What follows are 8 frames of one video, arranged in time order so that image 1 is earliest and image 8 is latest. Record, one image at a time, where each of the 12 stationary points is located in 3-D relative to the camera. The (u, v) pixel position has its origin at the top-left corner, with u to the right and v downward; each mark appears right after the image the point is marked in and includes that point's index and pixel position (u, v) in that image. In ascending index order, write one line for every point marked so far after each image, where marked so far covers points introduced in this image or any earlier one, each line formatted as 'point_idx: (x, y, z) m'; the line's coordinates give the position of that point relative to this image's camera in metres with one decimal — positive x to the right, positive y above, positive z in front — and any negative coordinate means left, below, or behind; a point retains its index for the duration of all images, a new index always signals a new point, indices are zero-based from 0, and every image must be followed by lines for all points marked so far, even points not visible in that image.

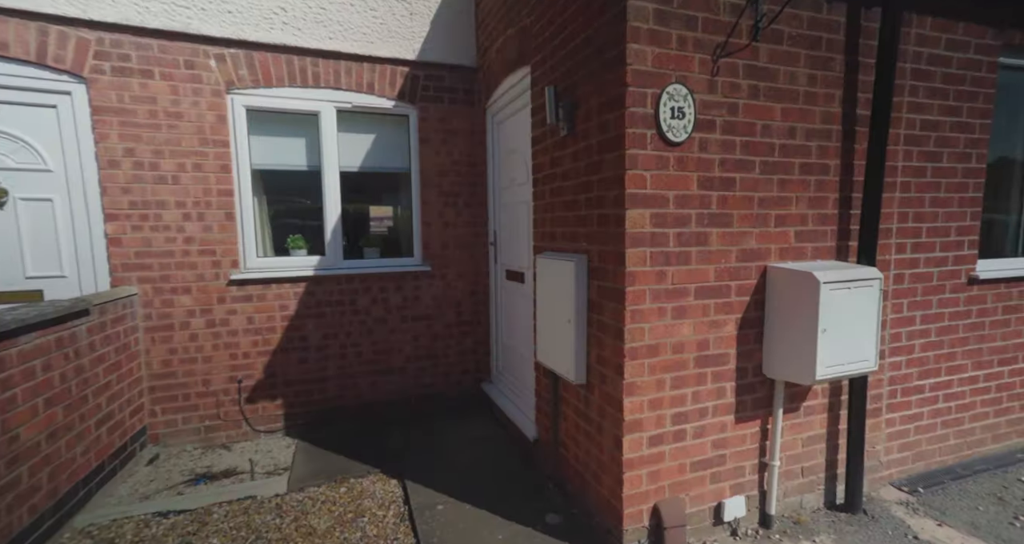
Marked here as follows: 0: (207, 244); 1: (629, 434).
0: (-2.3, +0.2, +3.5) m
1: (+0.6, -0.8, +2.3) m
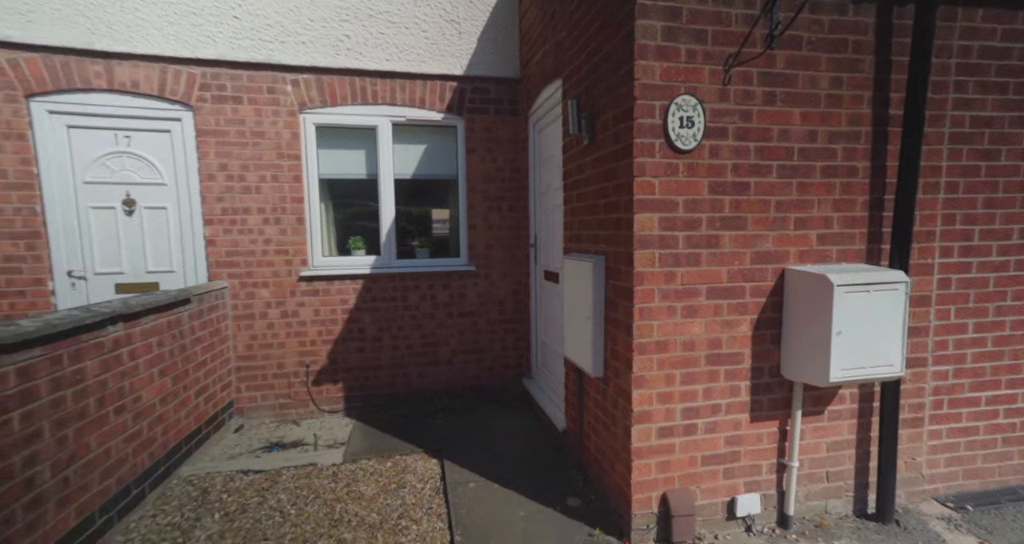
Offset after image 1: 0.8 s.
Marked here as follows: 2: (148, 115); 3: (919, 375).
0: (-2.0, +0.2, +4.1) m
1: (+0.6, -0.8, +2.4) m
2: (-2.9, +1.3, +3.9) m
3: (+2.4, -0.6, +2.8) m
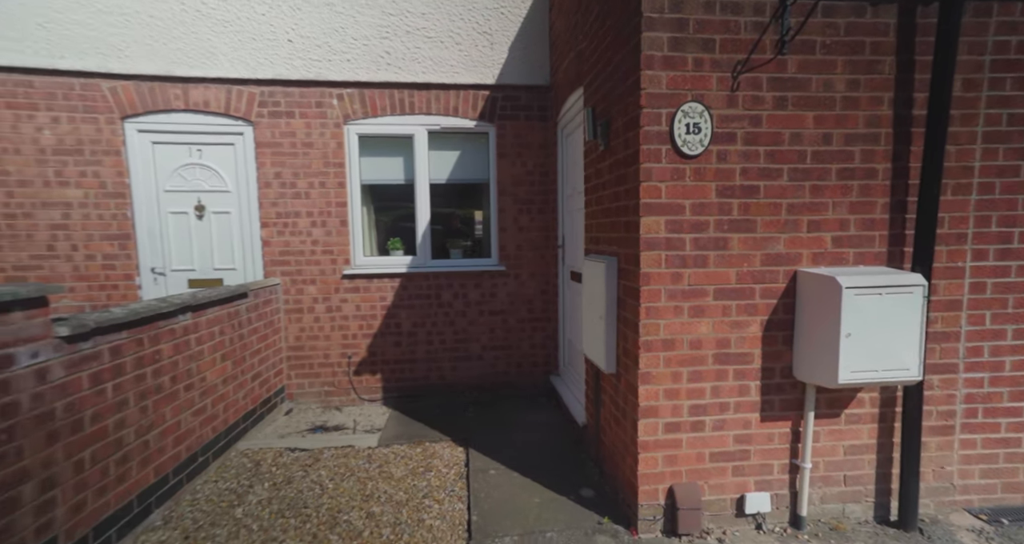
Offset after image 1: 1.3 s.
0: (-1.7, +0.3, +4.5) m
1: (+0.7, -0.8, +2.5) m
2: (-2.7, +1.3, +4.3) m
3: (+2.5, -0.6, +2.7) m
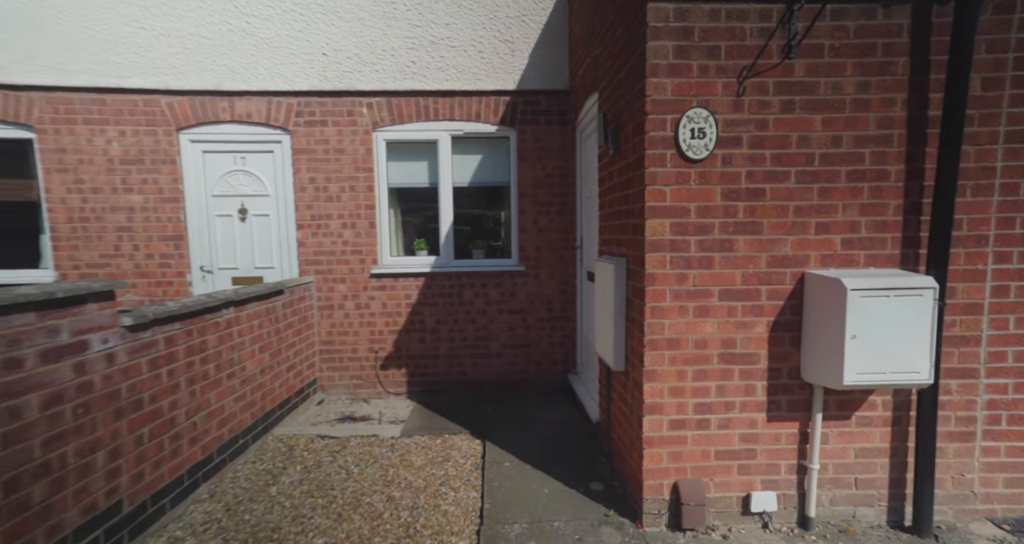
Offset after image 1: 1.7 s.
0: (-1.5, +0.3, +4.7) m
1: (+0.8, -0.8, +2.6) m
2: (-2.5, +1.3, +4.6) m
3: (+2.6, -0.6, +2.6) m
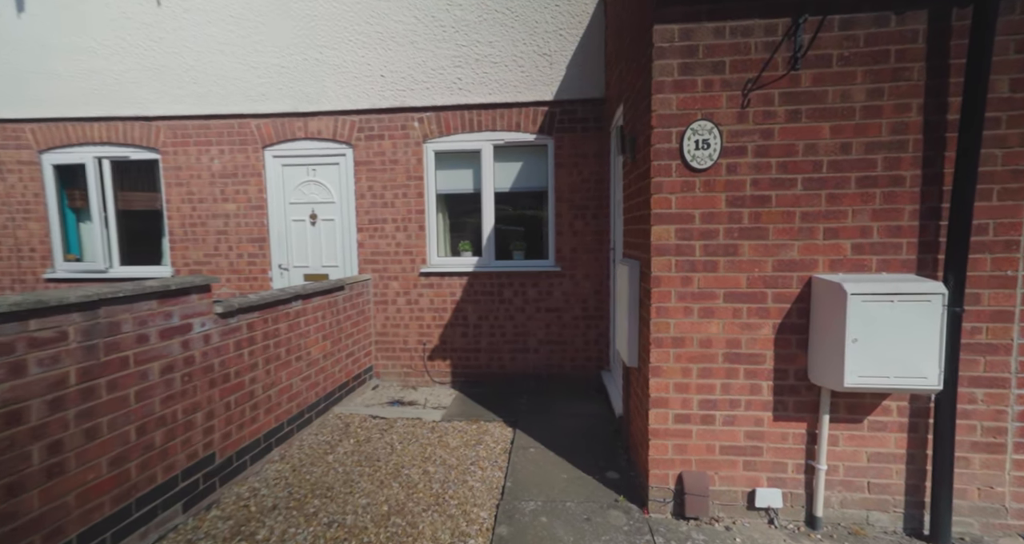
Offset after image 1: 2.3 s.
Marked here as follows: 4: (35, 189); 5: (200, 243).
0: (-1.1, +0.3, +5.2) m
1: (+0.8, -0.8, +2.8) m
2: (-2.0, +1.3, +5.2) m
3: (+2.6, -0.7, +2.6) m
4: (-5.6, +1.0, +5.6) m
5: (-3.6, +0.3, +5.4) m
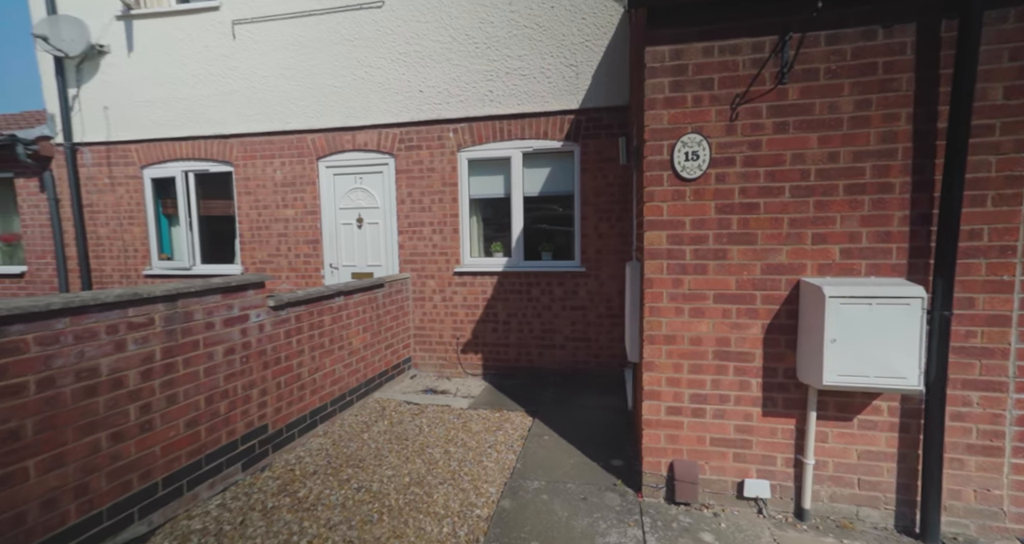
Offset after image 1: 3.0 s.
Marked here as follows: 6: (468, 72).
0: (-0.8, +0.3, +5.6) m
1: (+0.9, -0.8, +3.0) m
2: (-1.7, +1.3, +5.8) m
3: (+2.6, -0.7, +2.6) m
4: (-5.2, +1.0, +6.5) m
5: (-3.2, +0.4, +6.1) m
6: (-0.5, +2.3, +5.5) m
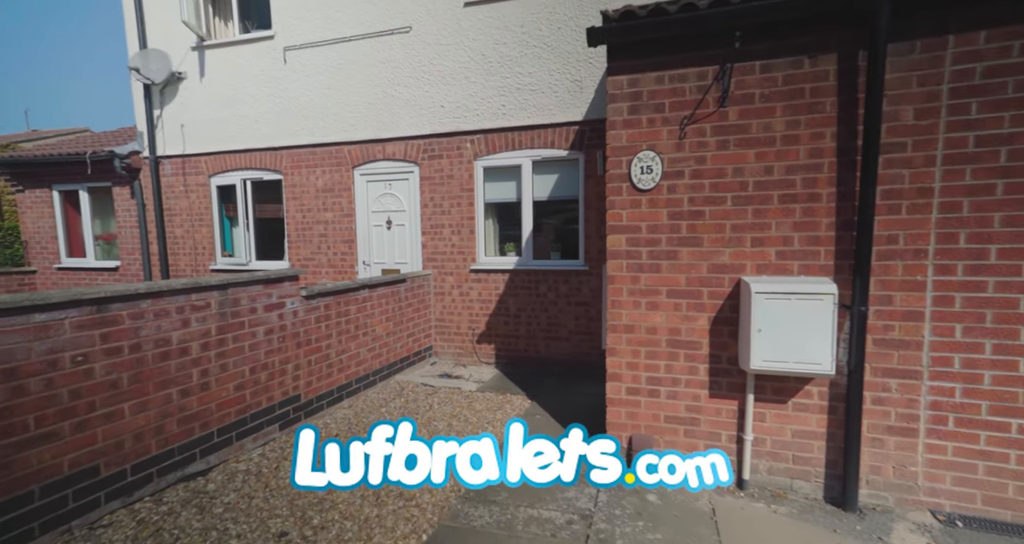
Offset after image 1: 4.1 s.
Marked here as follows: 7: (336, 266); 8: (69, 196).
0: (-0.7, +0.3, +6.2) m
1: (+0.7, -0.8, +3.5) m
2: (-1.5, +1.4, +6.5) m
3: (+2.5, -0.7, +2.9) m
4: (-4.9, +1.1, +7.6) m
5: (-3.0, +0.4, +7.0) m
6: (-0.4, +2.3, +6.0) m
7: (-2.6, +0.1, +6.9) m
8: (-7.8, +1.4, +8.4) m
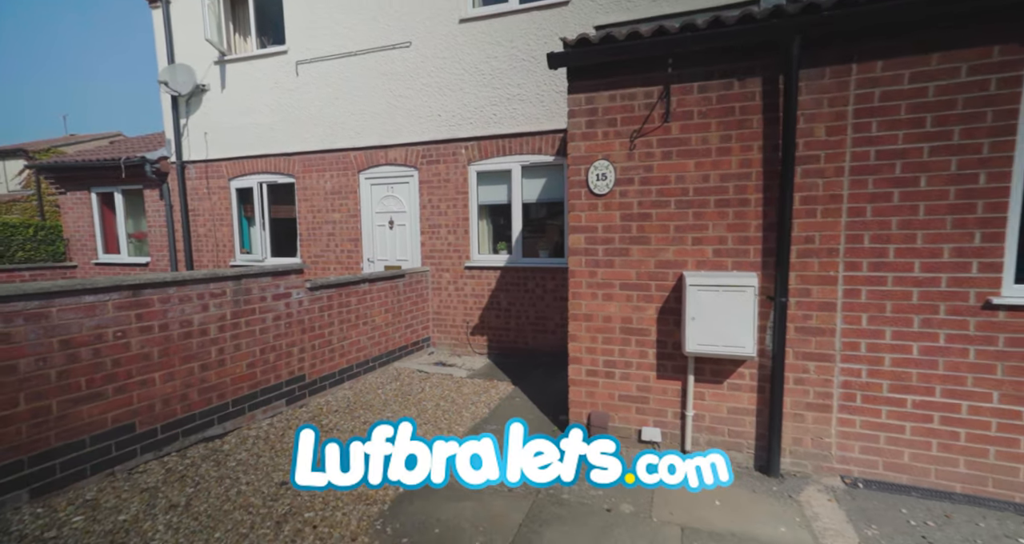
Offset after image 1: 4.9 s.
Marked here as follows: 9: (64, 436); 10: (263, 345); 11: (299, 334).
0: (-0.8, +0.4, +6.7) m
1: (+0.5, -0.8, +3.9) m
2: (-1.6, +1.4, +7.0) m
3: (+2.2, -0.7, +3.3) m
4: (-5.0, +1.2, +8.2) m
5: (-3.1, +0.5, +7.6) m
6: (-0.5, +2.4, +6.5) m
7: (-2.7, +0.1, +7.5) m
8: (-7.9, +1.4, +9.1) m
9: (-2.9, -1.1, +3.0) m
10: (-2.3, -0.7, +4.3) m
11: (-2.1, -0.6, +4.7) m
